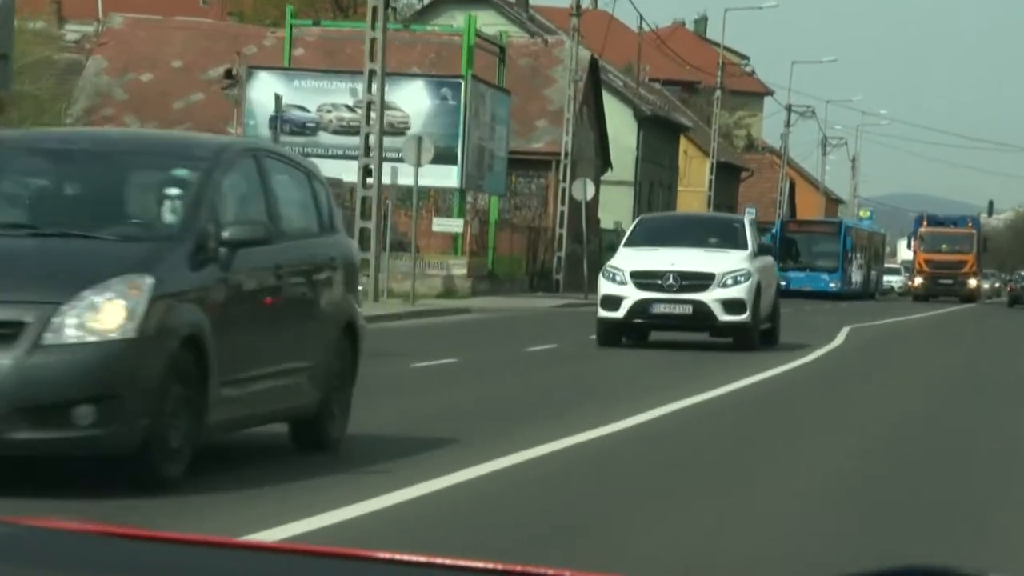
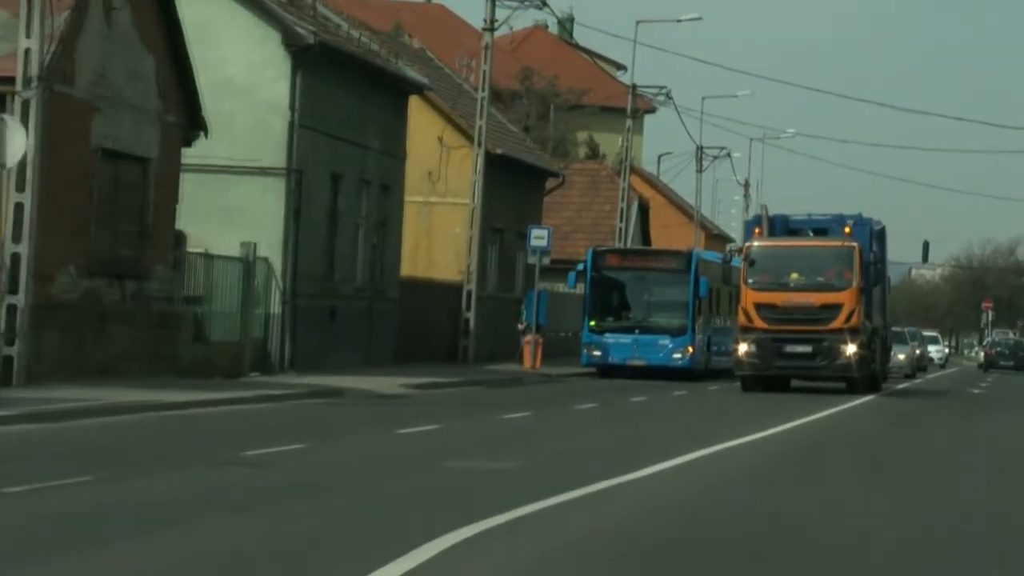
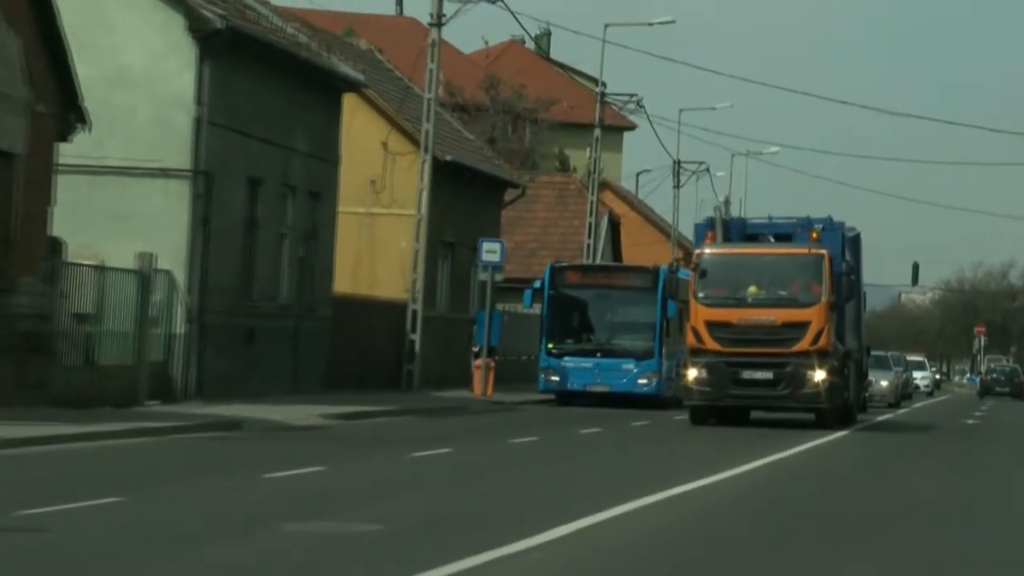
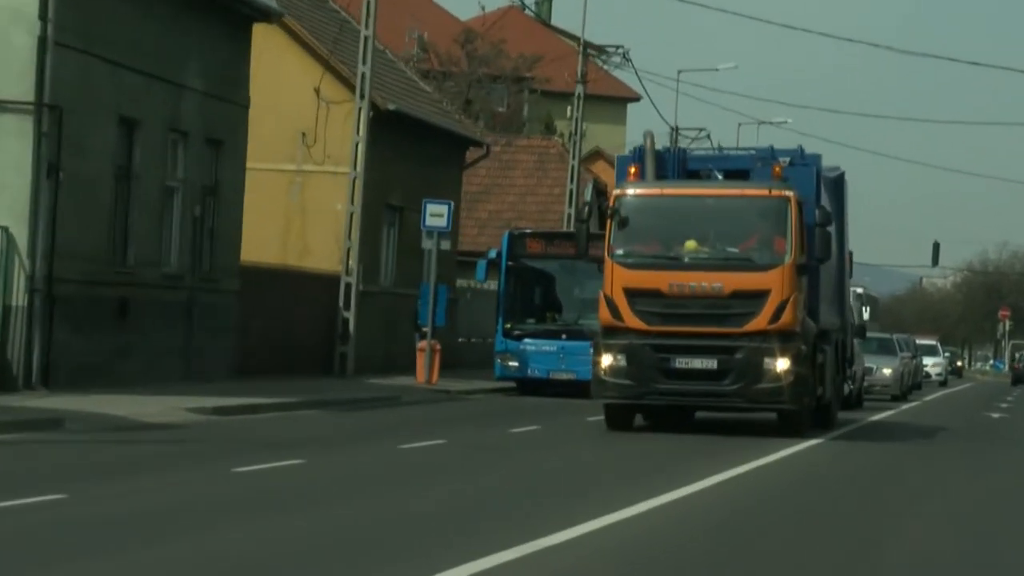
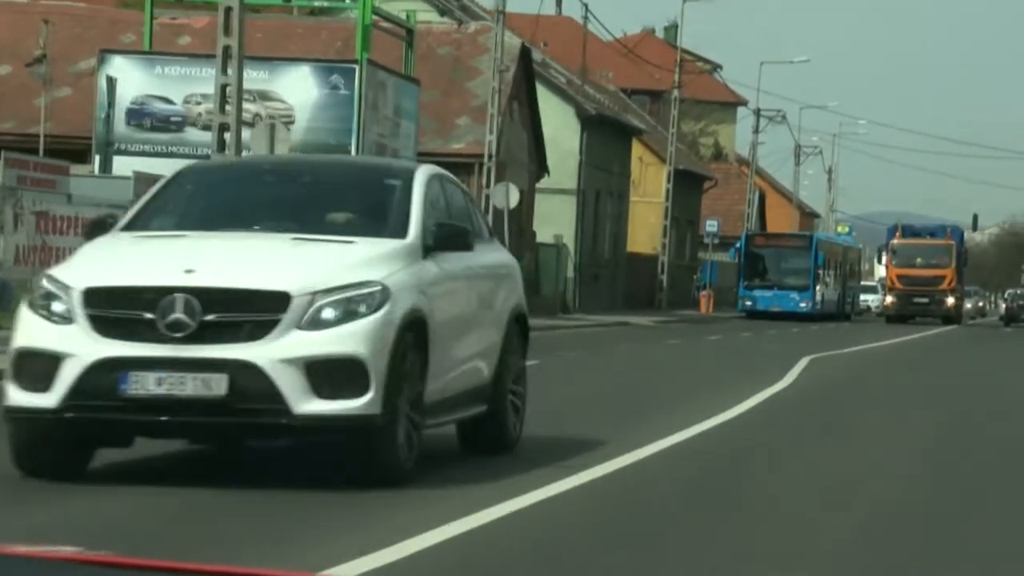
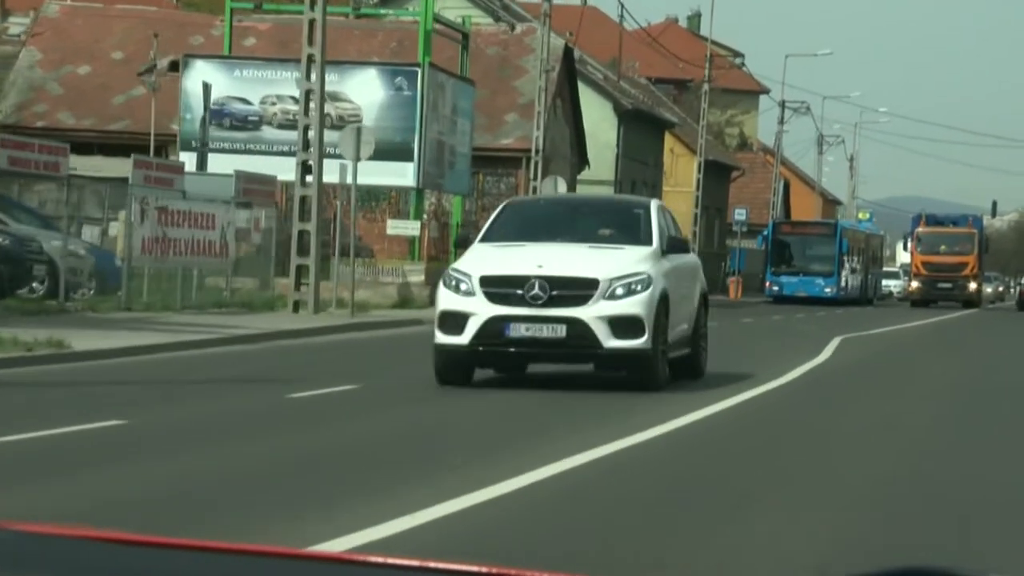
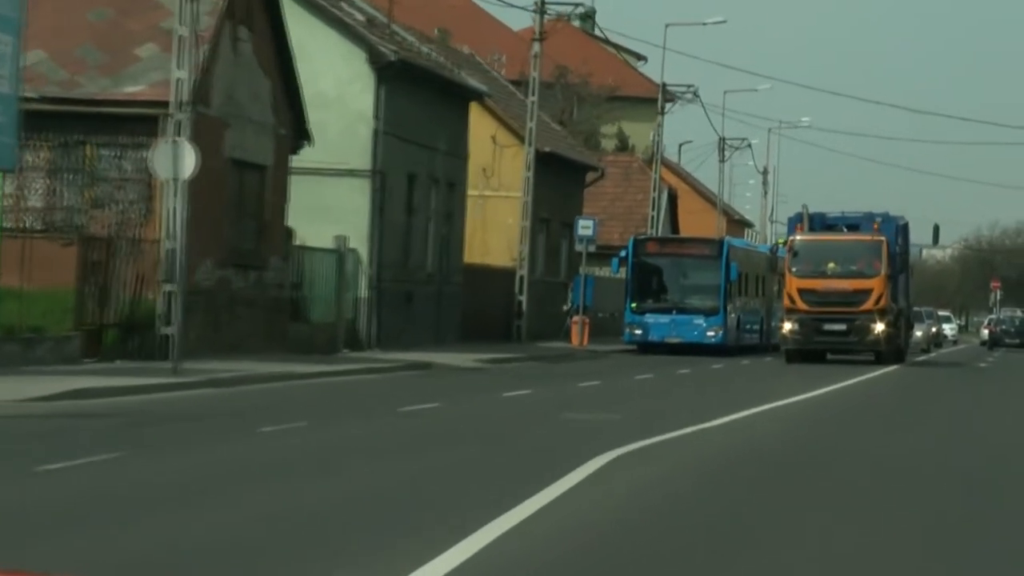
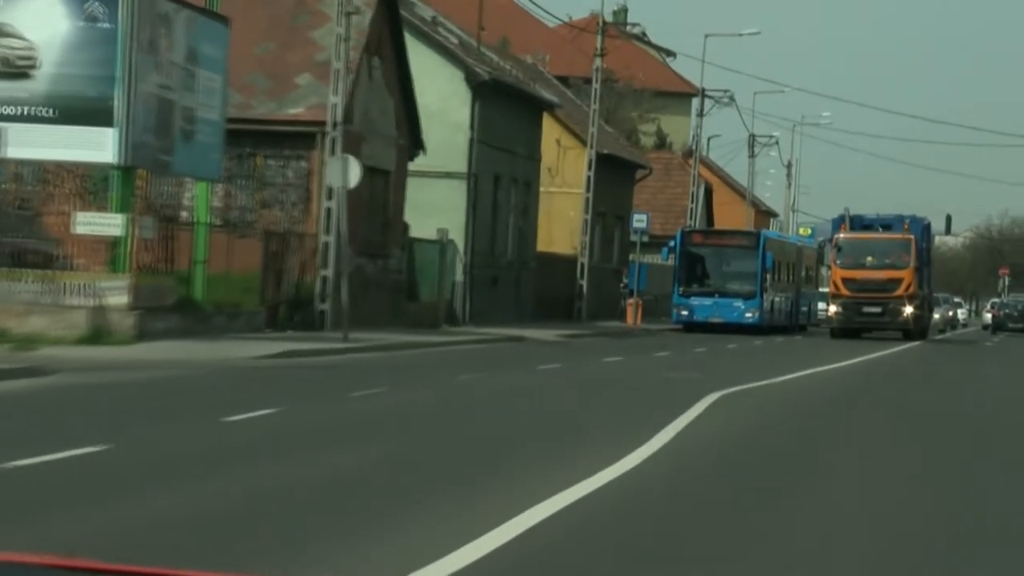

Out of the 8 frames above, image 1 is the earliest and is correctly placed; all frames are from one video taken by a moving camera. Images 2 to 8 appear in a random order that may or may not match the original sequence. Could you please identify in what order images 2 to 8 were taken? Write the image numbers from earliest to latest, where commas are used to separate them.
6, 5, 8, 7, 2, 3, 4
